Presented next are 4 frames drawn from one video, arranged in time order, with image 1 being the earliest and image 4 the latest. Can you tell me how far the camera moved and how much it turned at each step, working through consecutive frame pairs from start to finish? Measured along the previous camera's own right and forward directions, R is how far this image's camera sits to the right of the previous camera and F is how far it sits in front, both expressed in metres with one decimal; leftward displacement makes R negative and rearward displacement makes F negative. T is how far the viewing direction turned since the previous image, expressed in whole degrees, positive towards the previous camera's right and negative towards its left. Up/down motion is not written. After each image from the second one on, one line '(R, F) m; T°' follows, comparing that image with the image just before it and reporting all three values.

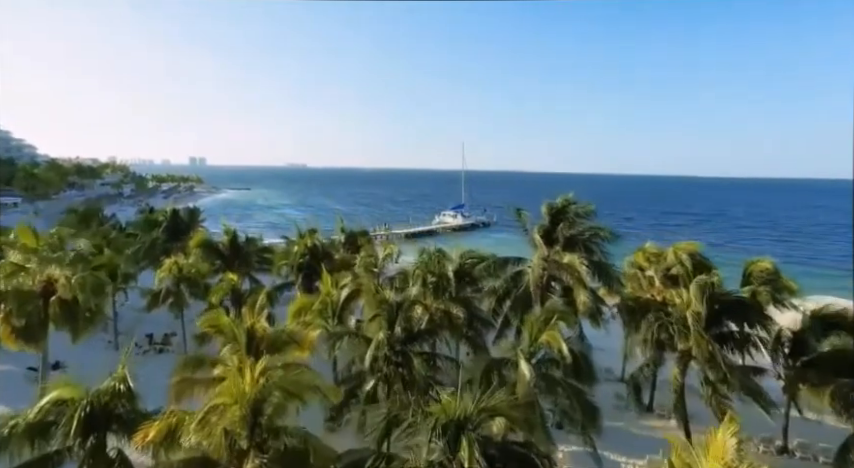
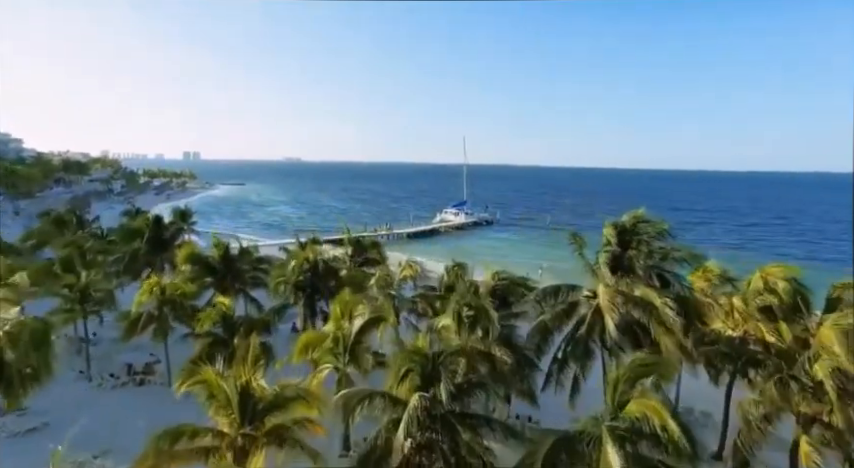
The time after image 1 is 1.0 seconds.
(-0.7, +1.9) m; +1°
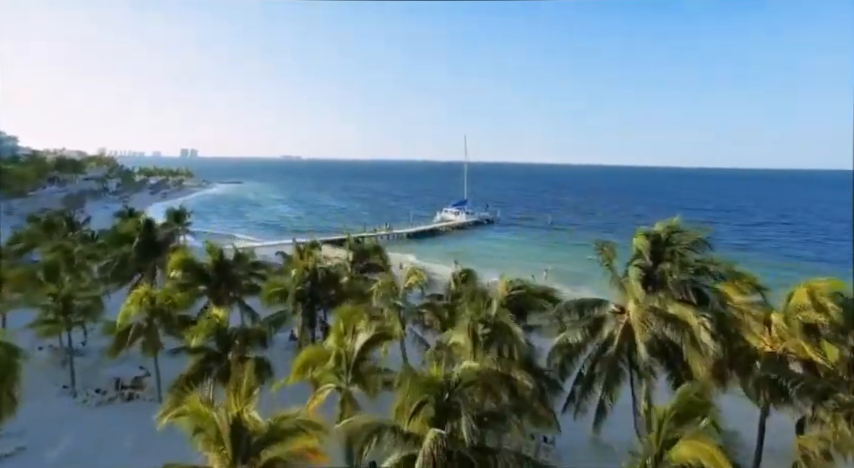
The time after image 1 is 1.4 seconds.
(-0.2, +0.8) m; 0°
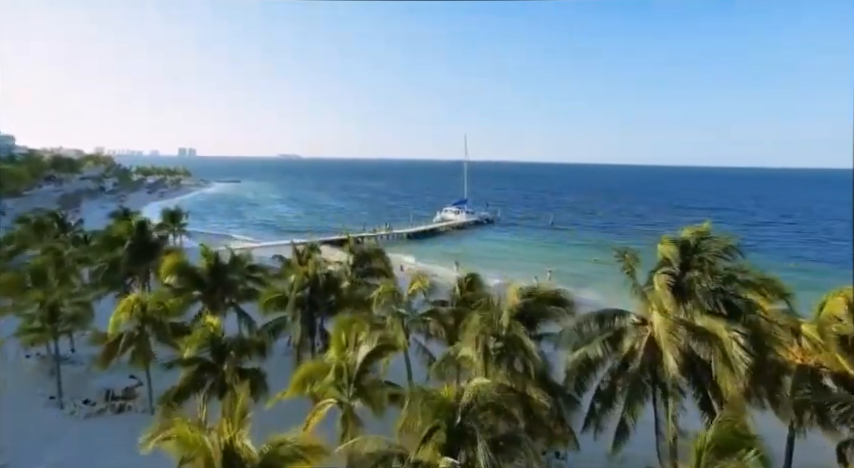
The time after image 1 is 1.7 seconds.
(-0.1, +0.5) m; 0°
